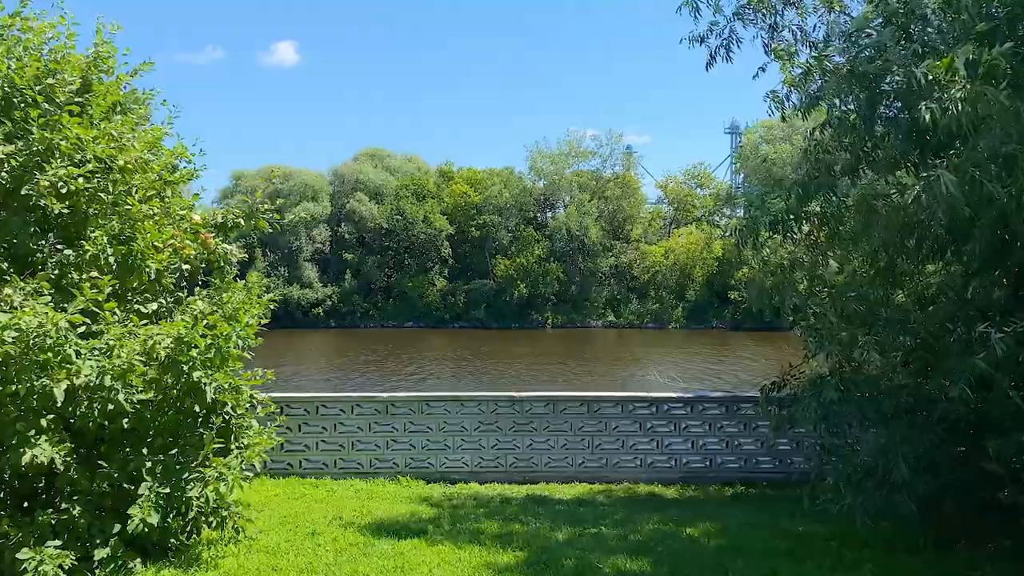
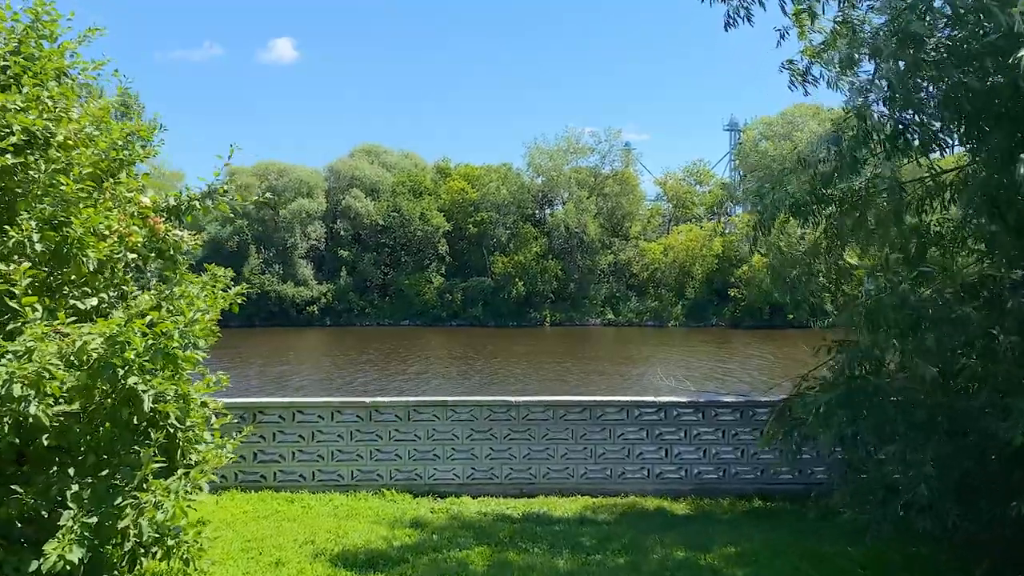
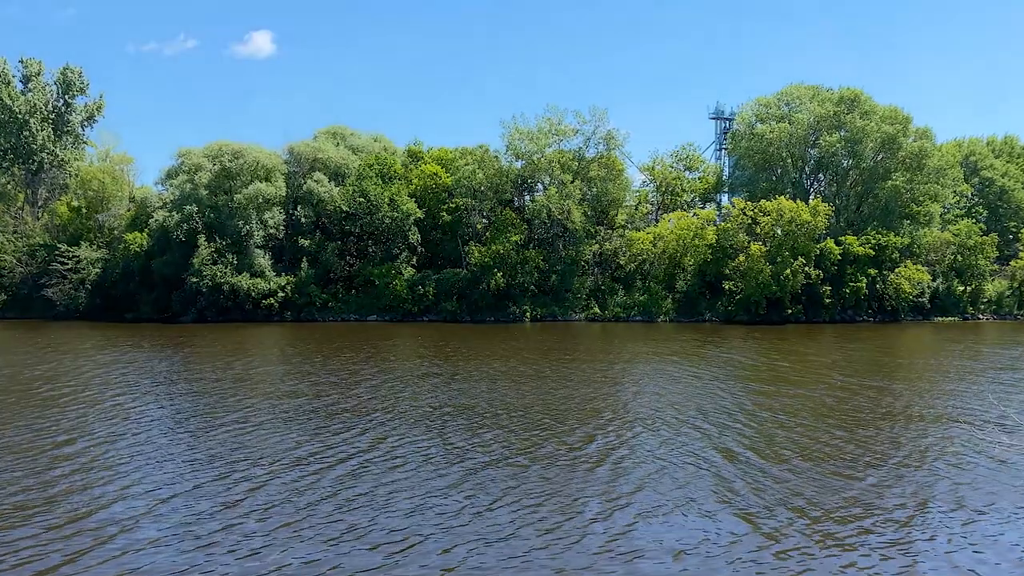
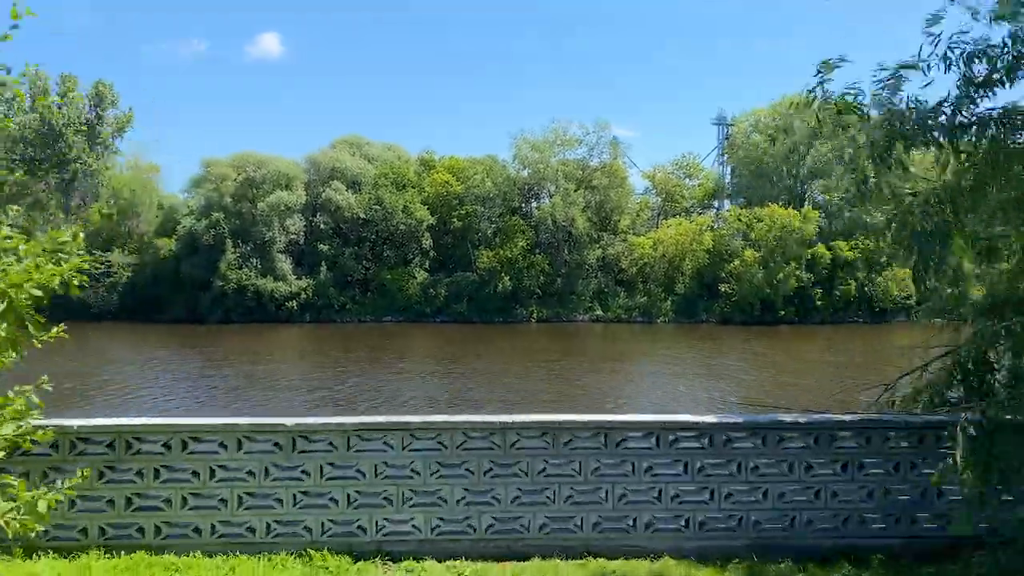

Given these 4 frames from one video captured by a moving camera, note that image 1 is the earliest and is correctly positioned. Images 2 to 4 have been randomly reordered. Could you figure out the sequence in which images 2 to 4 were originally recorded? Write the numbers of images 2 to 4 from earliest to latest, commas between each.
2, 4, 3
